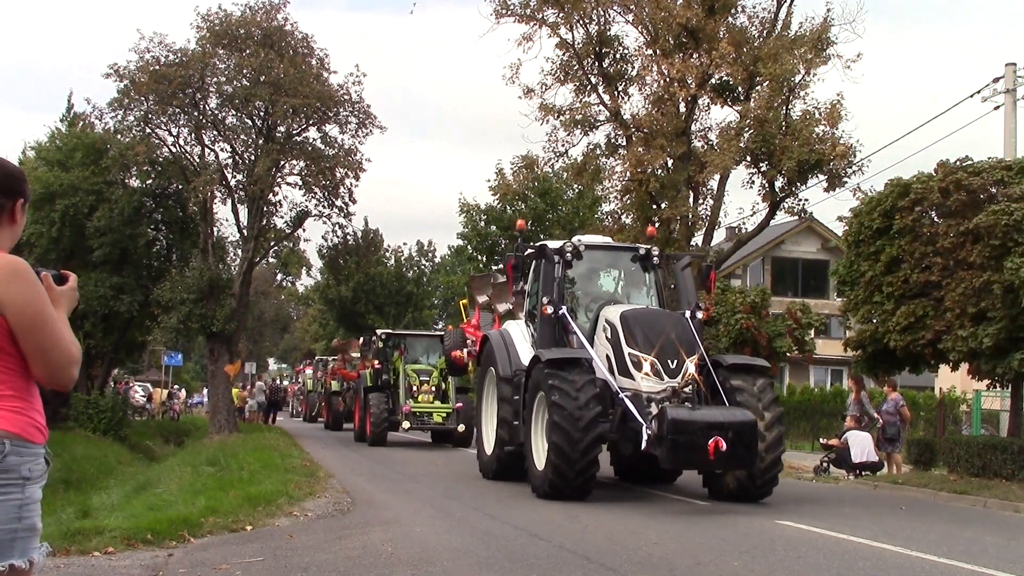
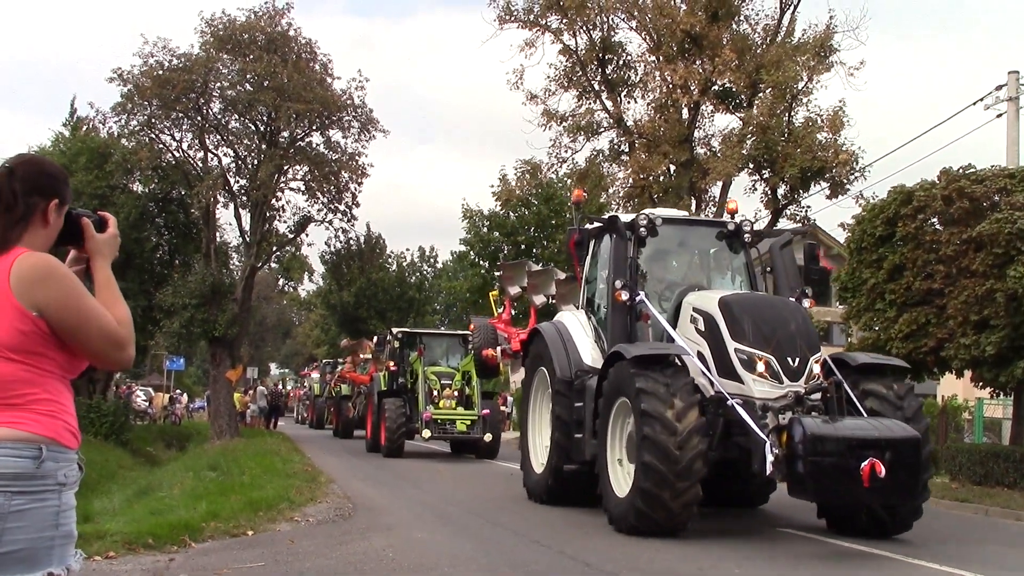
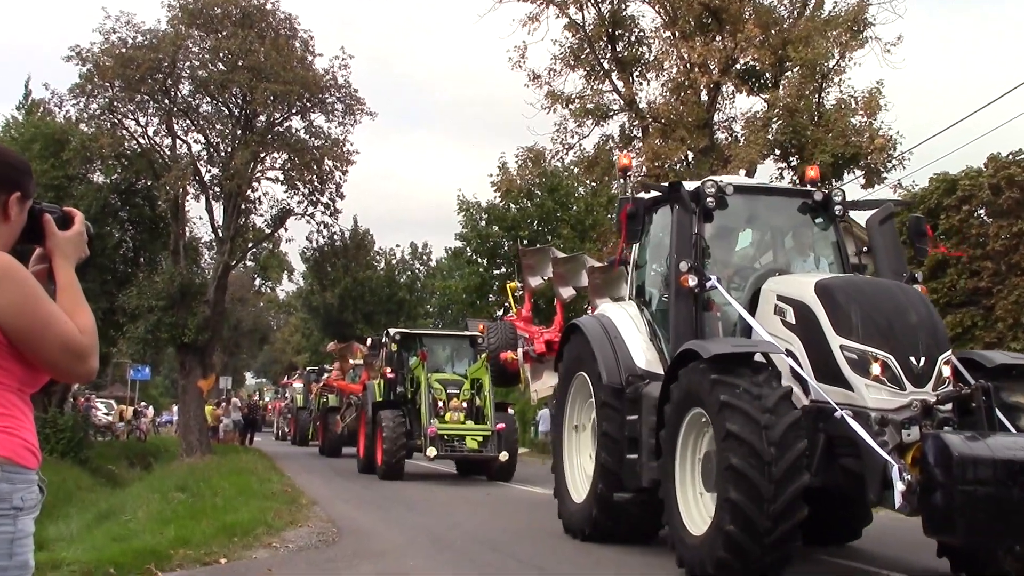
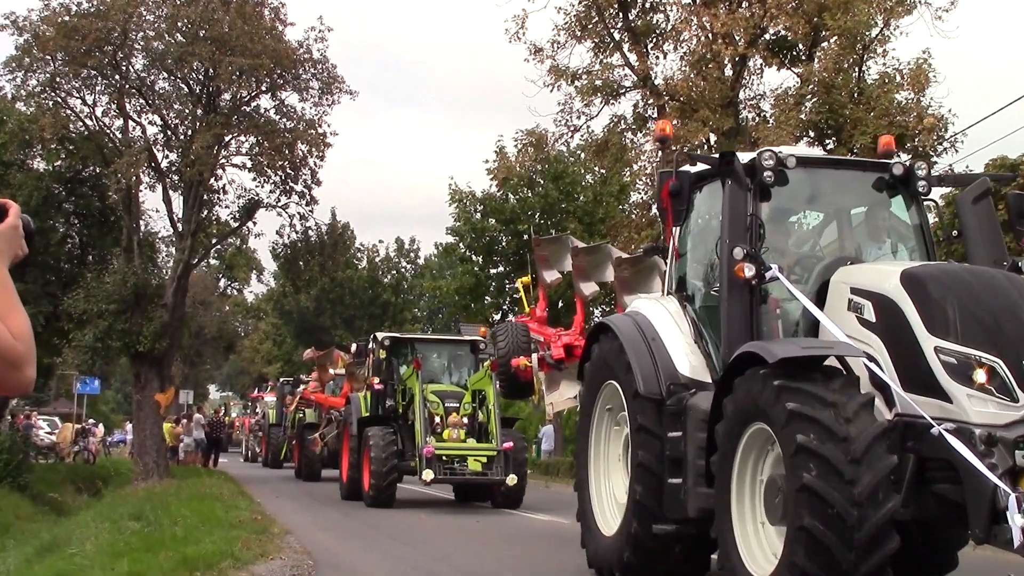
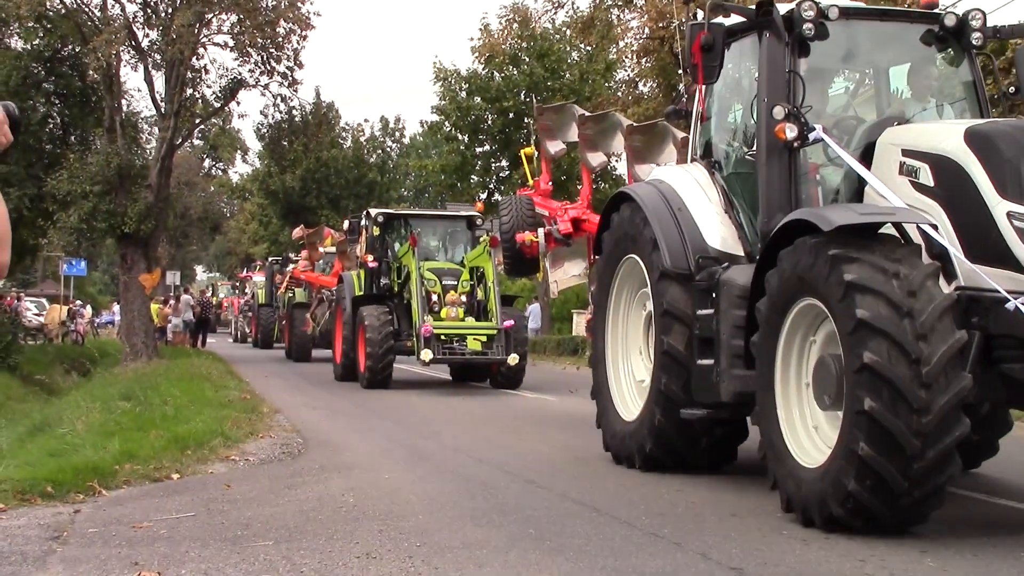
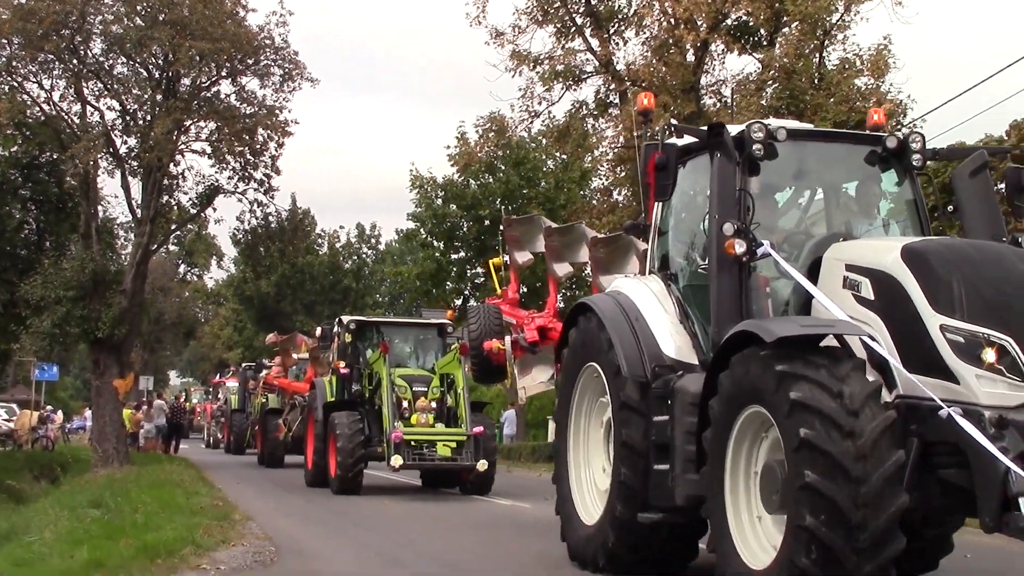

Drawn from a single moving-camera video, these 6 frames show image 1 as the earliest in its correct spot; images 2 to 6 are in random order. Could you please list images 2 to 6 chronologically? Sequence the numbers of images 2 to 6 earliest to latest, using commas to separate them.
2, 3, 4, 6, 5
